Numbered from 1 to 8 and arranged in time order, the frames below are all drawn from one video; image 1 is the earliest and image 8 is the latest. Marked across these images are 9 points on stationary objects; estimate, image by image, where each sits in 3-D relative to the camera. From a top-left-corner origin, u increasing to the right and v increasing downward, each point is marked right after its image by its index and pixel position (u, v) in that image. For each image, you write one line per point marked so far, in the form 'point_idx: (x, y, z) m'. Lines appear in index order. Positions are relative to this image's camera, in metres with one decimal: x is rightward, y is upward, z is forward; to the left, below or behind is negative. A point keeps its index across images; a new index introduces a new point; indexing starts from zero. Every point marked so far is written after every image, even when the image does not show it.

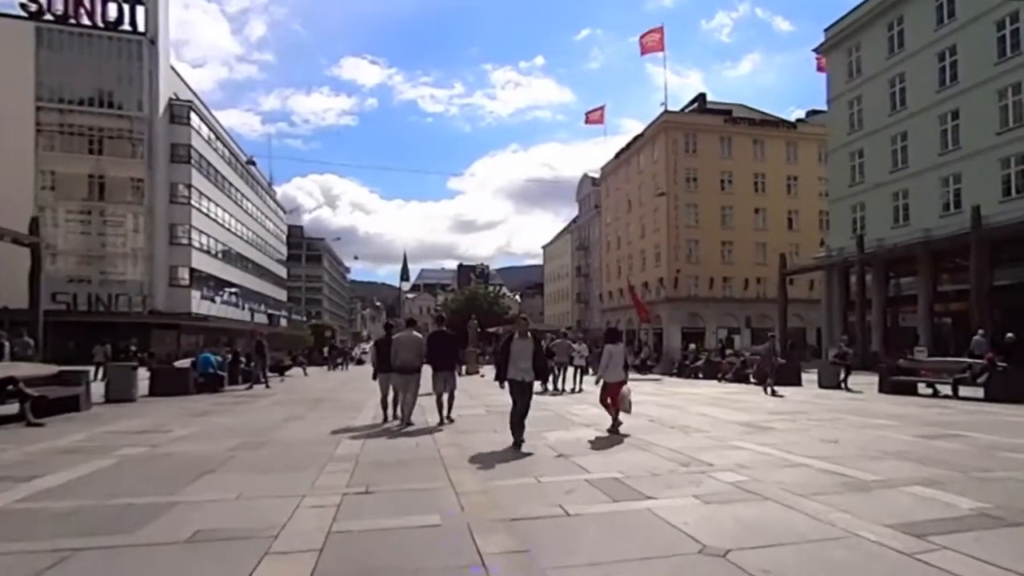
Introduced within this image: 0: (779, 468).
0: (+3.2, -2.2, +8.4) m
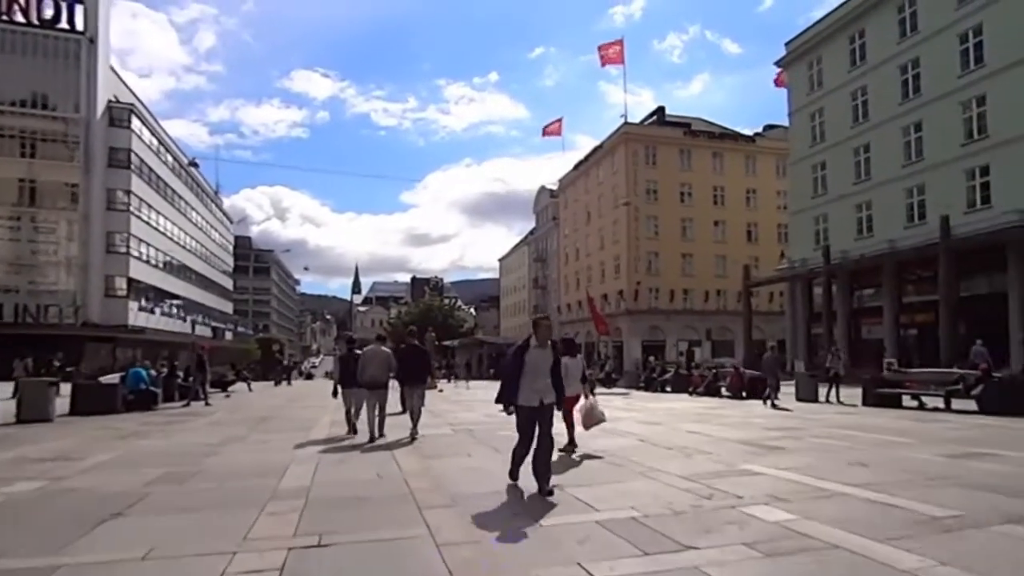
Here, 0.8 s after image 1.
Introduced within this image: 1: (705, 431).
0: (+3.1, -2.1, +7.0) m
1: (+3.8, -2.8, +13.6) m
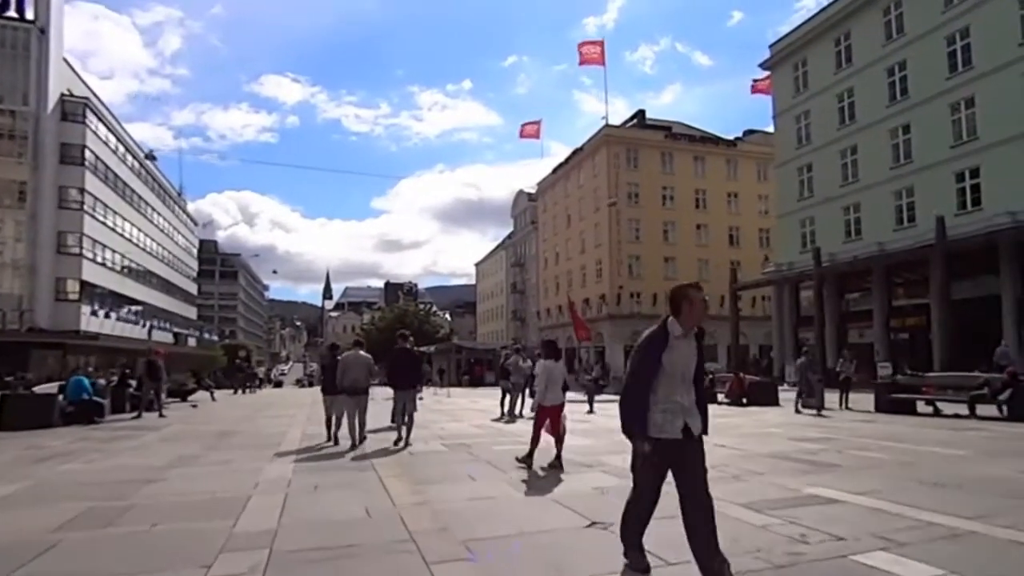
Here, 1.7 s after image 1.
0: (+3.4, -2.0, +5.4) m
1: (+3.8, -2.7, +12.0) m
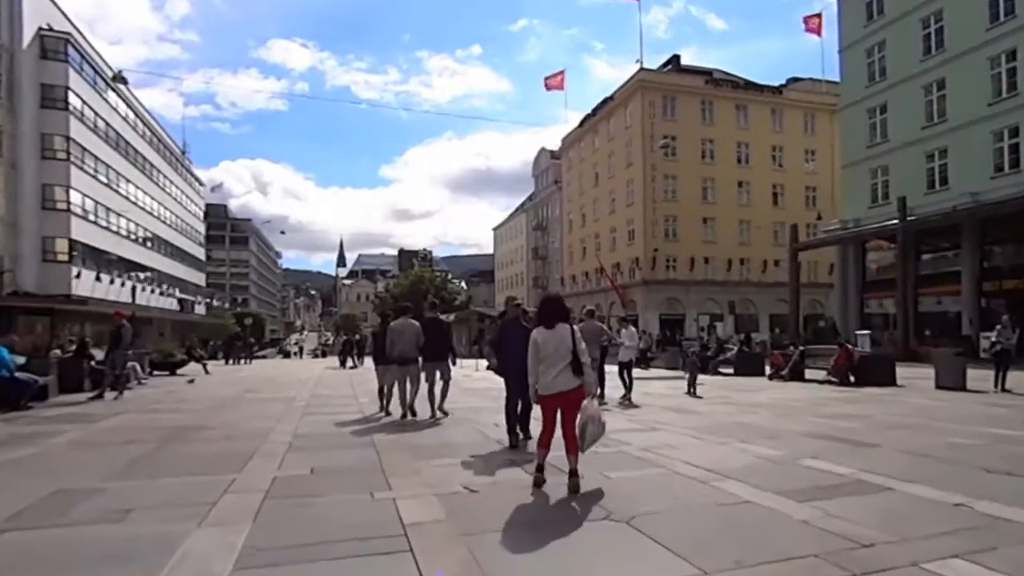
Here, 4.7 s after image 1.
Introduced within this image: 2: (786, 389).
0: (+4.5, -1.4, +0.6) m
1: (+5.0, -1.9, +7.3) m
2: (+7.2, -2.7, +18.2) m
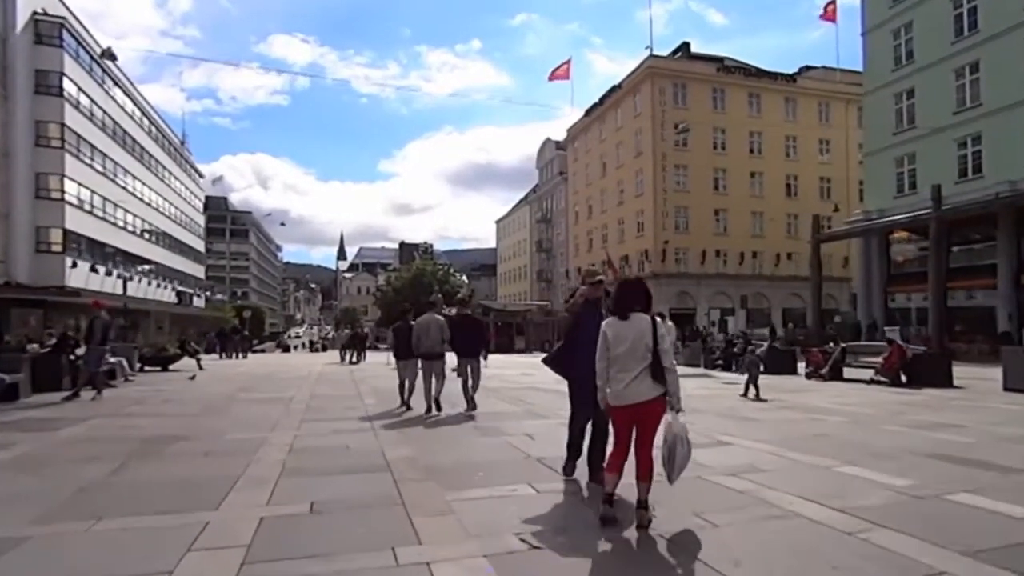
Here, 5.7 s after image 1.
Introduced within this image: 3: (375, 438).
0: (+5.0, -1.3, -1.1) m
1: (+5.5, -1.7, +5.6) m
2: (+7.7, -2.4, +16.5) m
3: (-1.7, -1.9, +8.6) m
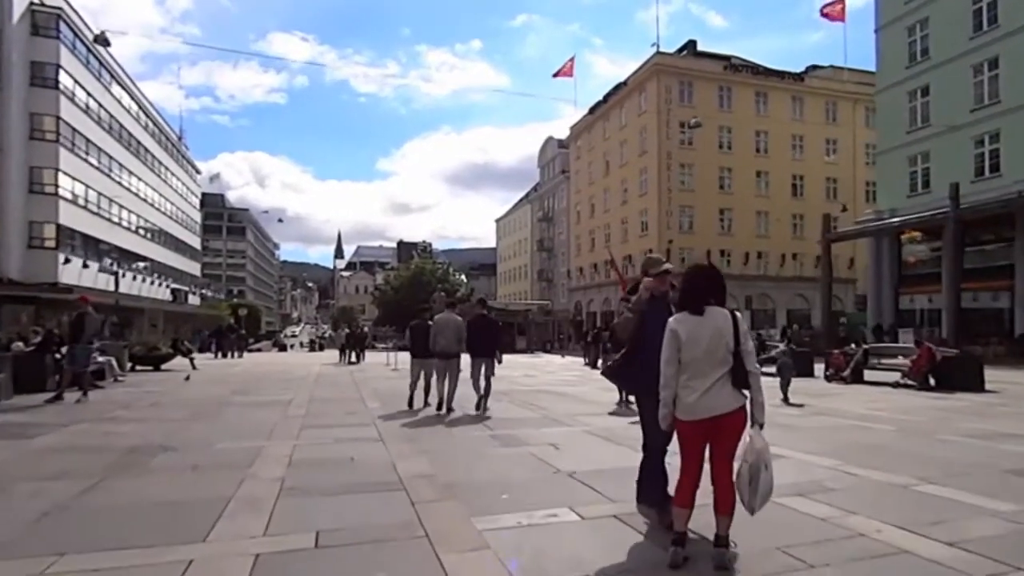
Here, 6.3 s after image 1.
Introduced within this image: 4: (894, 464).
0: (+5.3, -1.3, -1.9) m
1: (+5.8, -1.7, +4.8) m
2: (+7.9, -2.4, +15.7) m
3: (-1.4, -1.8, +7.7) m
4: (+3.9, -1.8, +7.1) m
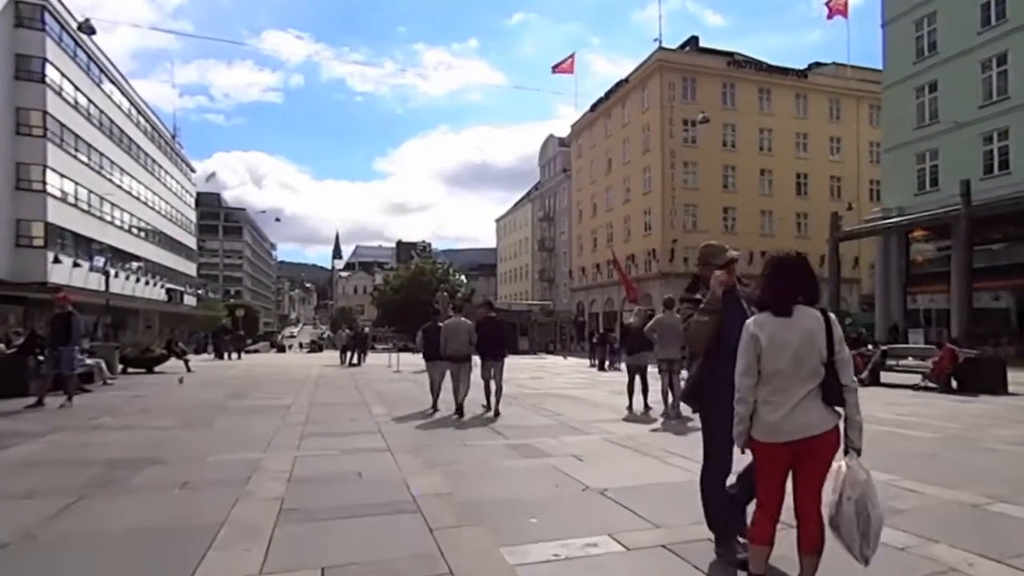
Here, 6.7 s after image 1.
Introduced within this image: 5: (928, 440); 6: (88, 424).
0: (+5.5, -1.2, -2.5) m
1: (+6.0, -1.6, +4.2) m
2: (+8.1, -2.4, +15.1) m
3: (-1.2, -1.8, +7.1) m
4: (+4.1, -1.8, +6.5) m
5: (+5.4, -2.0, +9.0) m
6: (-6.1, -2.0, +9.9) m
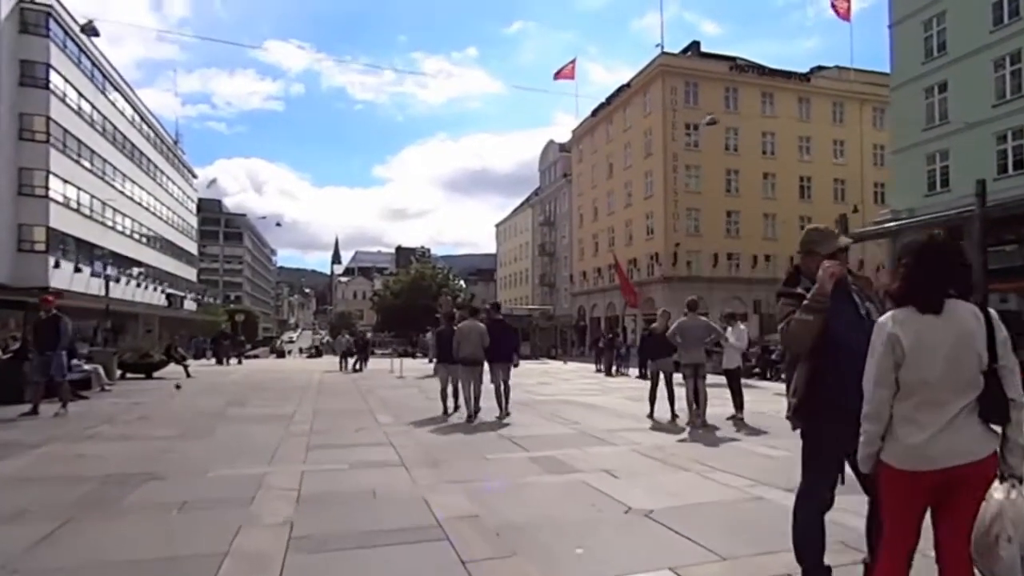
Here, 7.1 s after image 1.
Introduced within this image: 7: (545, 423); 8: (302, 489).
0: (+5.8, -1.1, -3.1) m
1: (+6.3, -1.6, +3.6) m
2: (+8.3, -2.4, +14.5) m
3: (-0.9, -1.8, +6.5) m
4: (+4.4, -1.8, +5.9) m
5: (+5.7, -2.0, +8.4) m
6: (-5.9, -2.0, +9.3) m
7: (+0.5, -2.1, +10.6) m
8: (-1.9, -1.7, +6.0) m
